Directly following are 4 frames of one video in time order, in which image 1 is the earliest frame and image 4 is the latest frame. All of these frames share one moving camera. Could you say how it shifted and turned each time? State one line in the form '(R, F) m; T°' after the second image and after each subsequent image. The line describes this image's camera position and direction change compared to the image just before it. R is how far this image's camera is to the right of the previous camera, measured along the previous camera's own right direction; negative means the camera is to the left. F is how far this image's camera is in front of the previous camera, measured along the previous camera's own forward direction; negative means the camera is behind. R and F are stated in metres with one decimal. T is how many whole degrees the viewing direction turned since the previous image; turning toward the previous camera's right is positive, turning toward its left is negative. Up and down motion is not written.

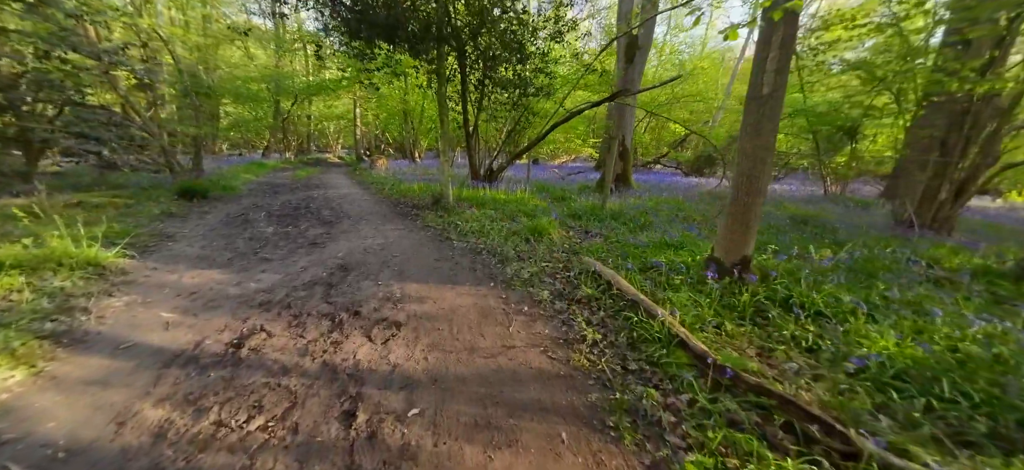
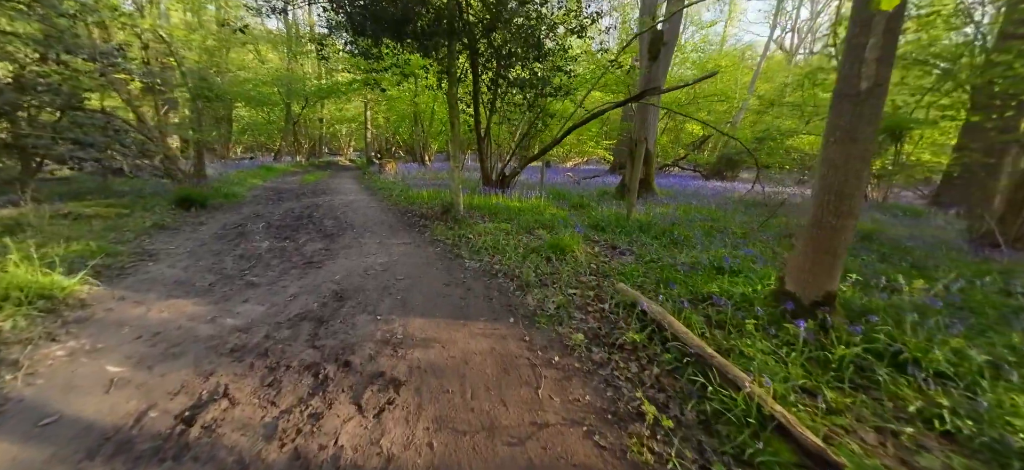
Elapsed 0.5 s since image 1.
(-0.1, +0.7) m; -2°
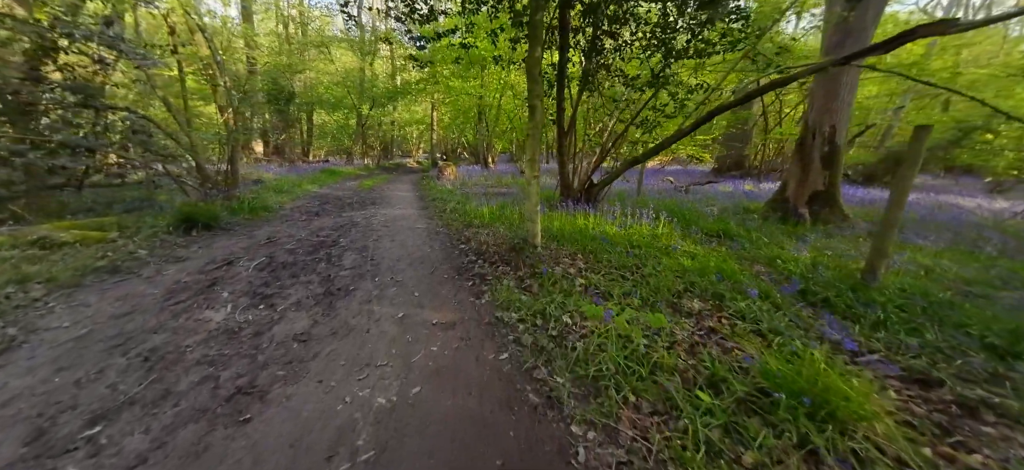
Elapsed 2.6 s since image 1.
(-0.7, +2.9) m; -11°
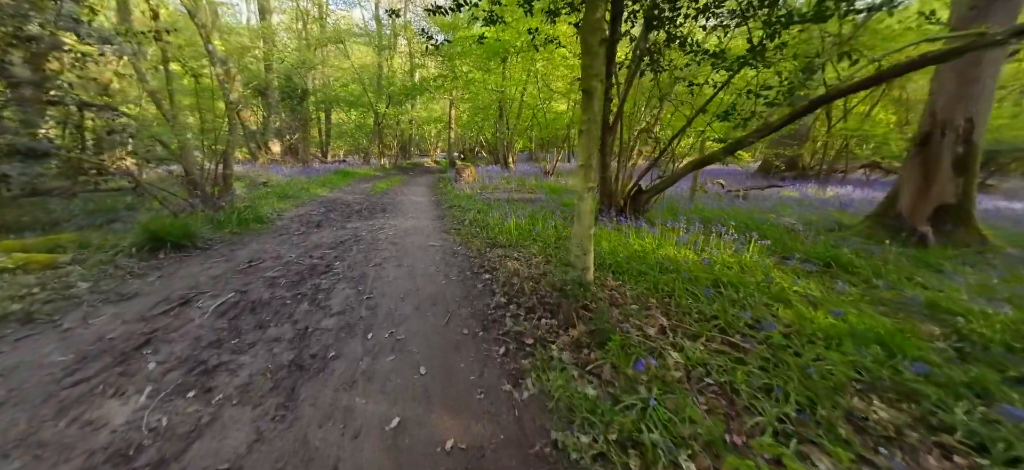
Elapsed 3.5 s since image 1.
(-0.3, +1.3) m; -3°
